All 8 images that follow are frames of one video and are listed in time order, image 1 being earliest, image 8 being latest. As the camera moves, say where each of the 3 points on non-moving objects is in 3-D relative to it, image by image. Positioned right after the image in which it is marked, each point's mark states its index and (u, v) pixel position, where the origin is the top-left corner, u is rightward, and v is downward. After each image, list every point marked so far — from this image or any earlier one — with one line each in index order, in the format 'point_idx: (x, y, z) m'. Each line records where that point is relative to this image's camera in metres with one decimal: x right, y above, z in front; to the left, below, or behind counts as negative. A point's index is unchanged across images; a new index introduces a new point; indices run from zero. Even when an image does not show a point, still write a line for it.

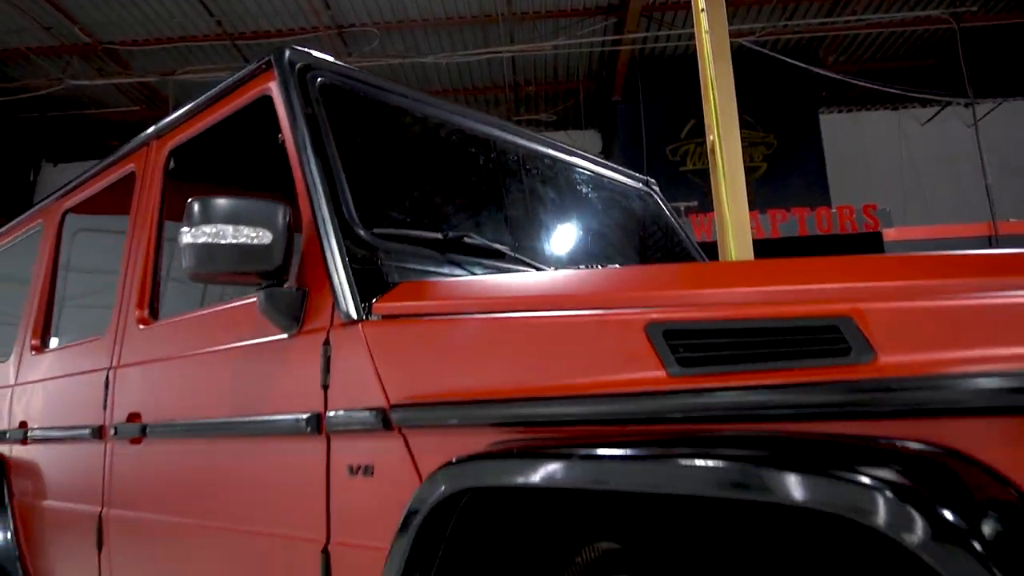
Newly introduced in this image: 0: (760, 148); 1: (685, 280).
0: (+3.4, +1.9, +9.9) m
1: (+0.2, 0.0, +1.1) m
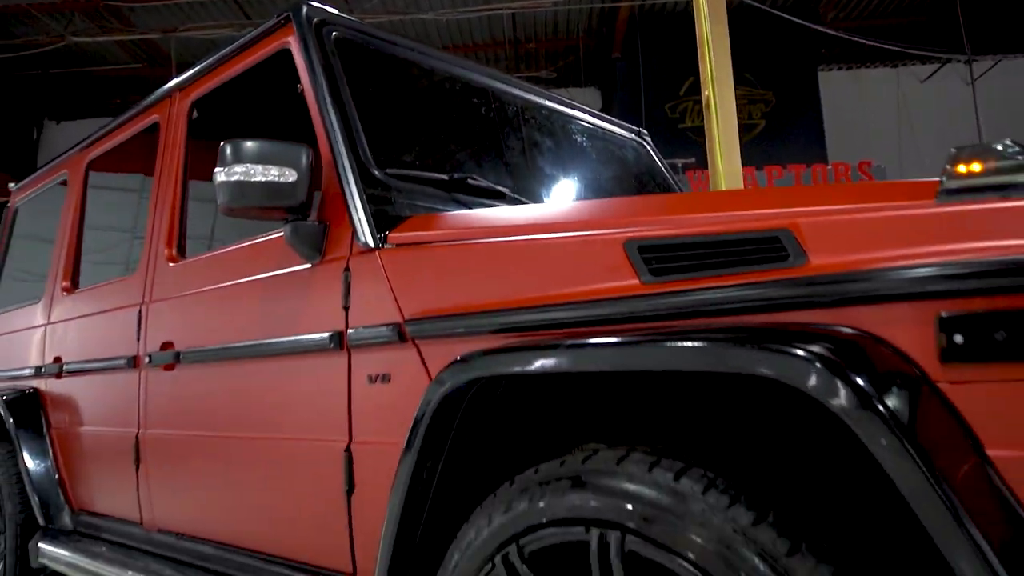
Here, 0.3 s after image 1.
0: (+3.4, +2.5, +9.9) m
1: (+0.2, +0.1, +1.2) m
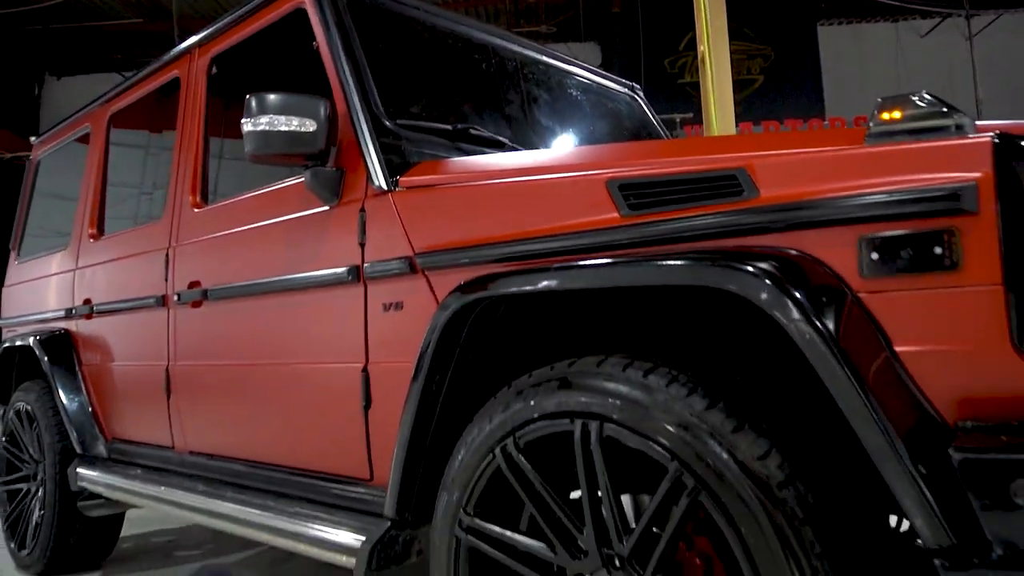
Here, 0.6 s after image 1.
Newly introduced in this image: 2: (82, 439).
0: (+3.4, +3.1, +9.9) m
1: (+0.2, +0.3, +1.4) m
2: (-1.7, -0.6, +2.8) m
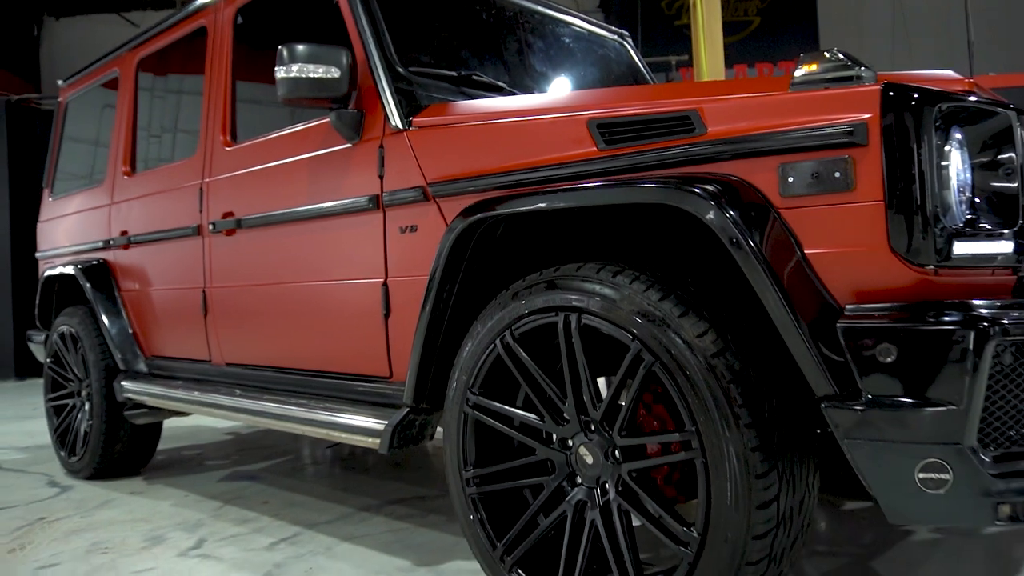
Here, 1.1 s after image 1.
0: (+3.4, +4.0, +10.0) m
1: (+0.2, +0.4, +1.7) m
2: (-1.7, -0.3, +3.1) m
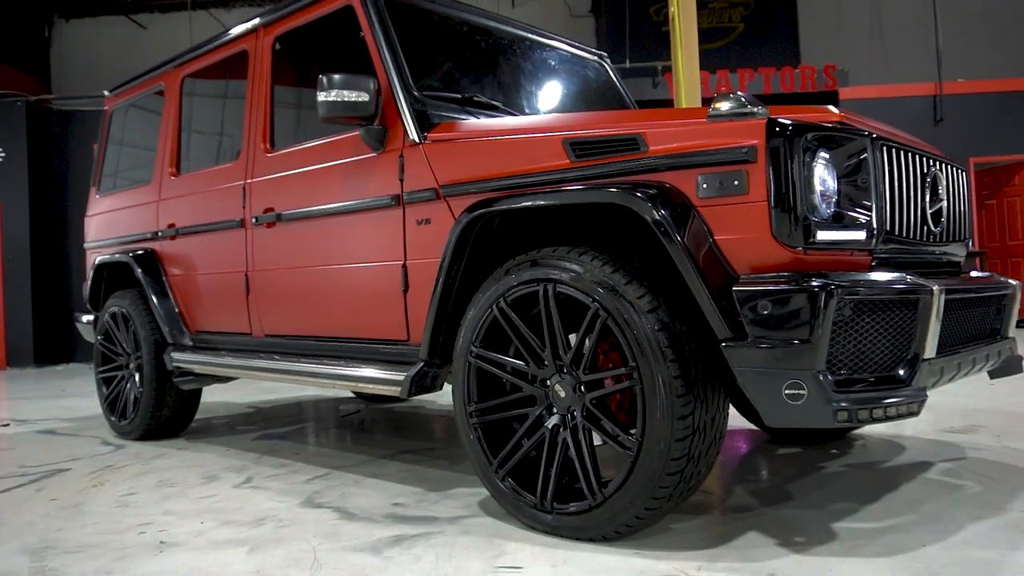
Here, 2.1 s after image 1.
0: (+3.3, +4.1, +10.5) m
1: (+0.2, +0.5, +2.2) m
2: (-1.7, -0.2, +3.7) m
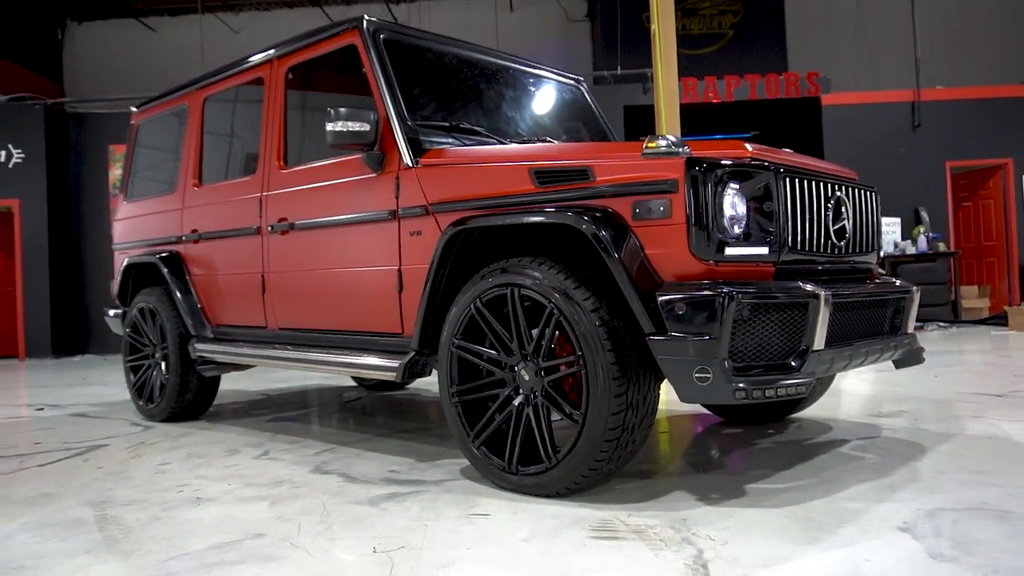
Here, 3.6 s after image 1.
0: (+3.3, +4.1, +10.9) m
1: (+0.1, +0.5, +2.6) m
2: (-1.8, -0.2, +4.1) m
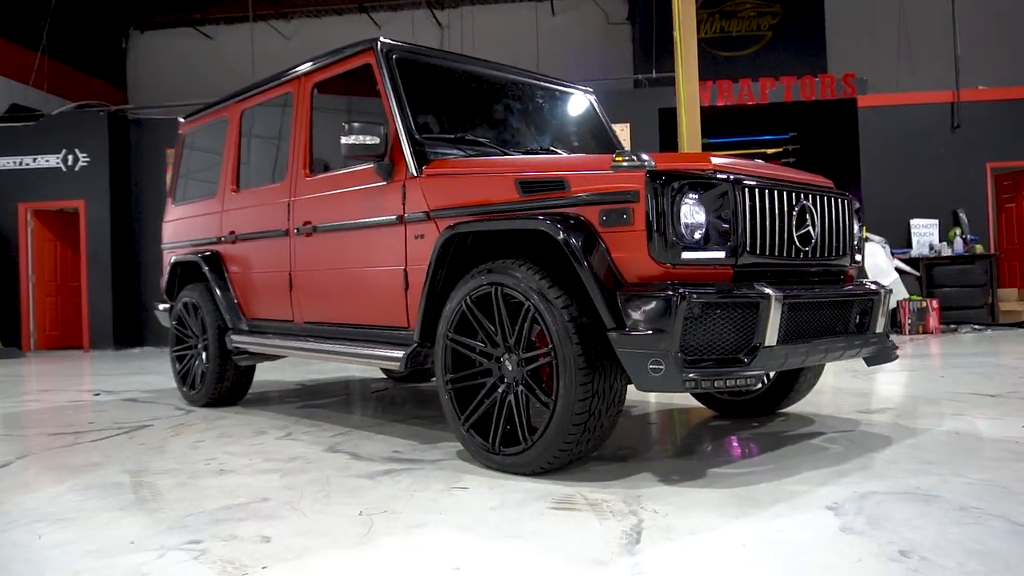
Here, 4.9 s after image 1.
0: (+3.8, +4.1, +10.9) m
1: (+0.1, +0.5, +2.9) m
2: (-1.8, -0.2, +4.5) m
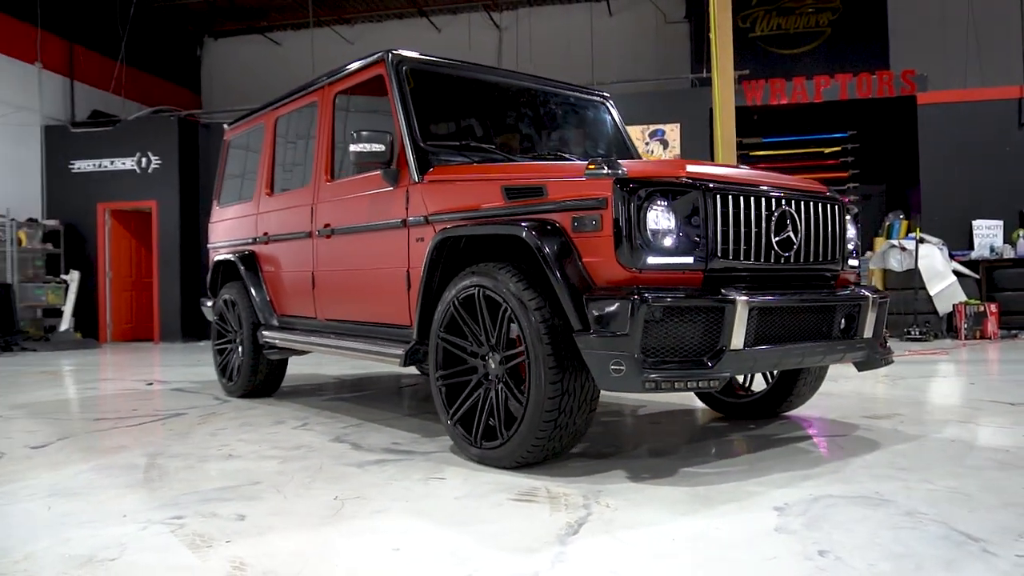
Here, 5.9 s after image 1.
0: (+4.5, +4.1, +10.7) m
1: (0.0, +0.5, +3.0) m
2: (-1.7, -0.2, +4.8) m
